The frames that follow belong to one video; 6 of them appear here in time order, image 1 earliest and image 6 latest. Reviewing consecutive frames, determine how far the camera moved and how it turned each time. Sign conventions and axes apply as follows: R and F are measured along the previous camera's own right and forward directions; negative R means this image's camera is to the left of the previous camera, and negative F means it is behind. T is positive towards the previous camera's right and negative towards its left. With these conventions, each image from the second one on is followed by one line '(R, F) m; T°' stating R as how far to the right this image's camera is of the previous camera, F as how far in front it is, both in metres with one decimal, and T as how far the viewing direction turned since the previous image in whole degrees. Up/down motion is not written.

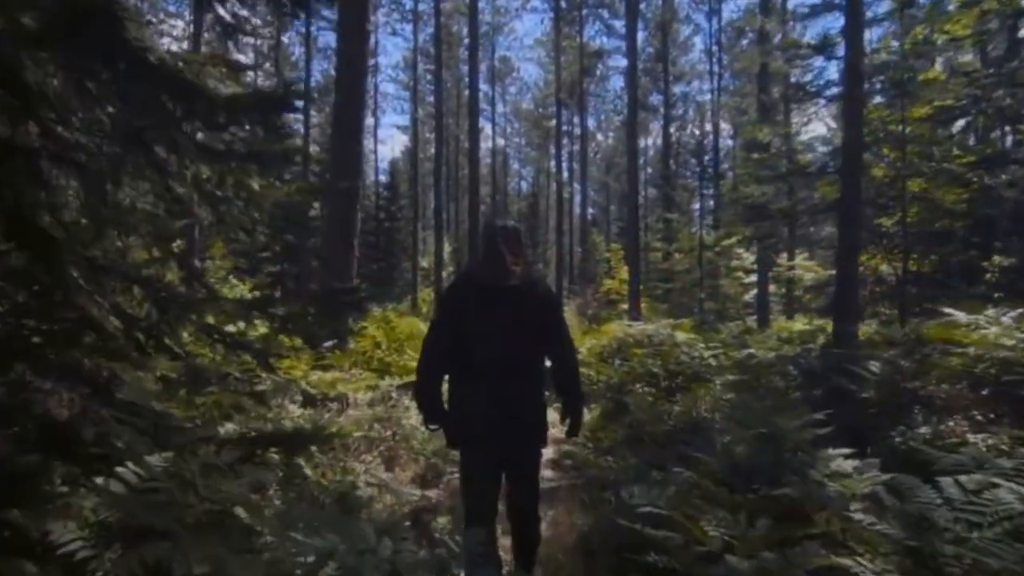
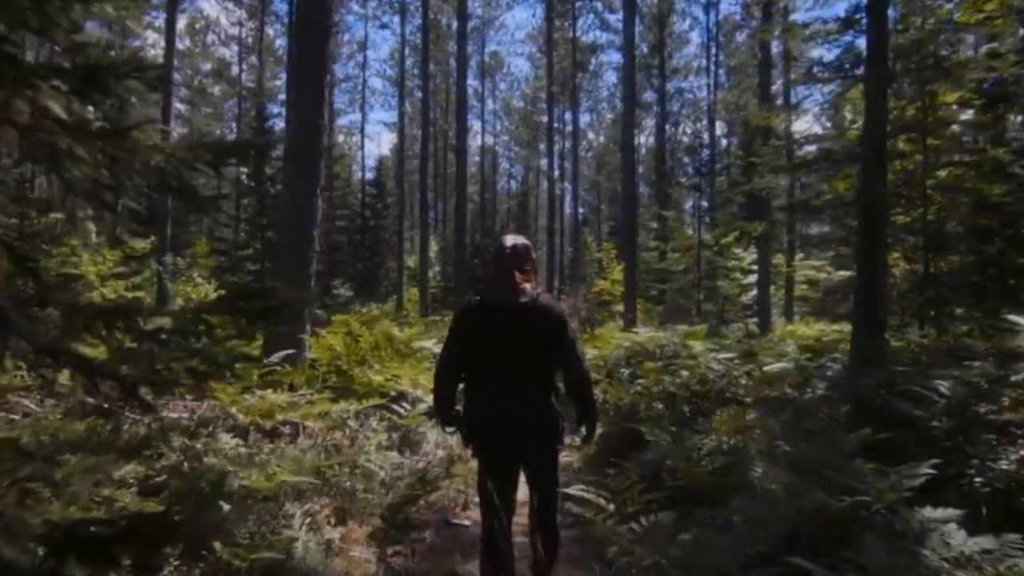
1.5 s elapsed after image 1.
(0.0, +1.4) m; +1°
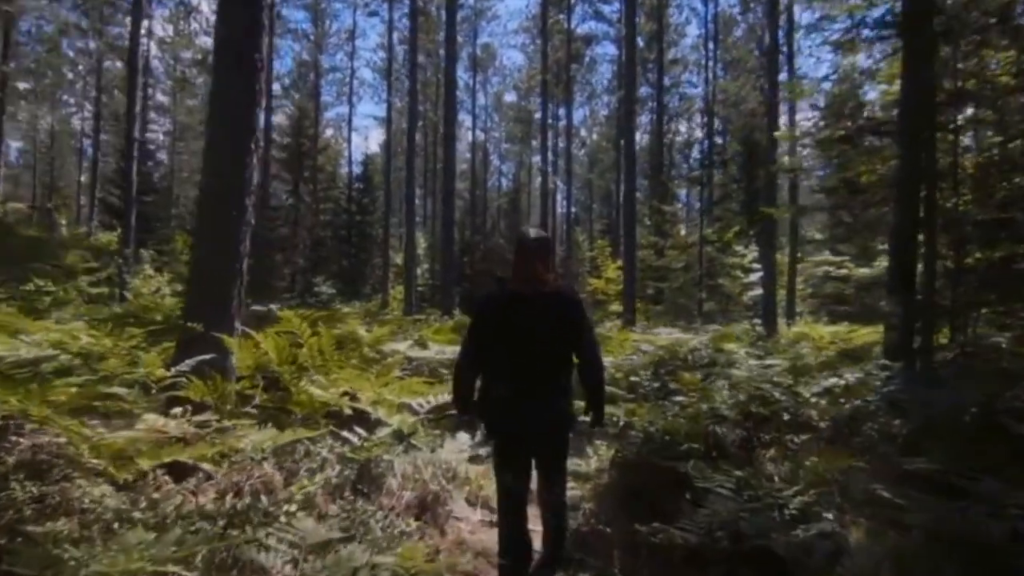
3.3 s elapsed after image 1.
(0.0, +1.7) m; +1°
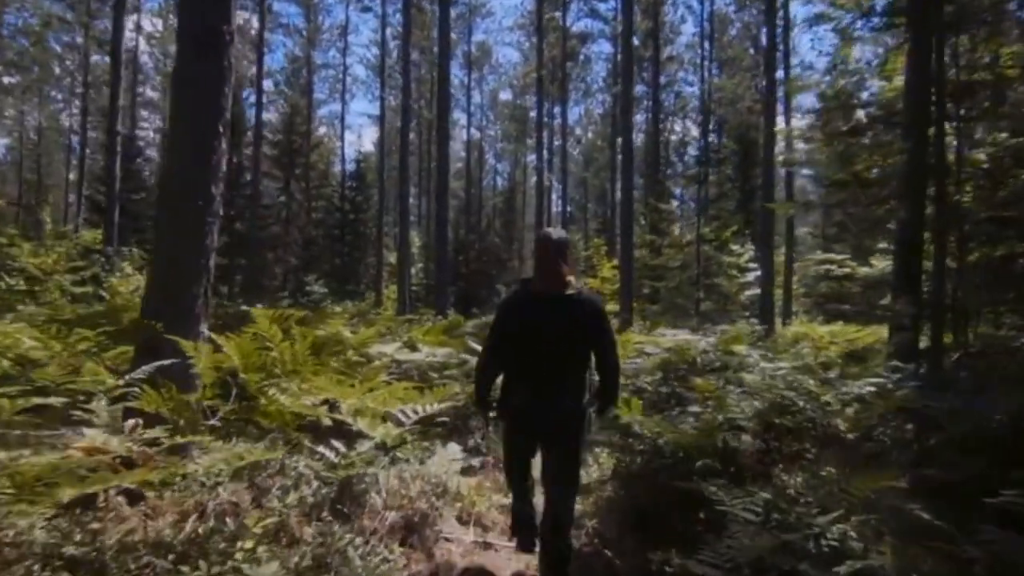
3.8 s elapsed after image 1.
(0.0, +0.5) m; +1°
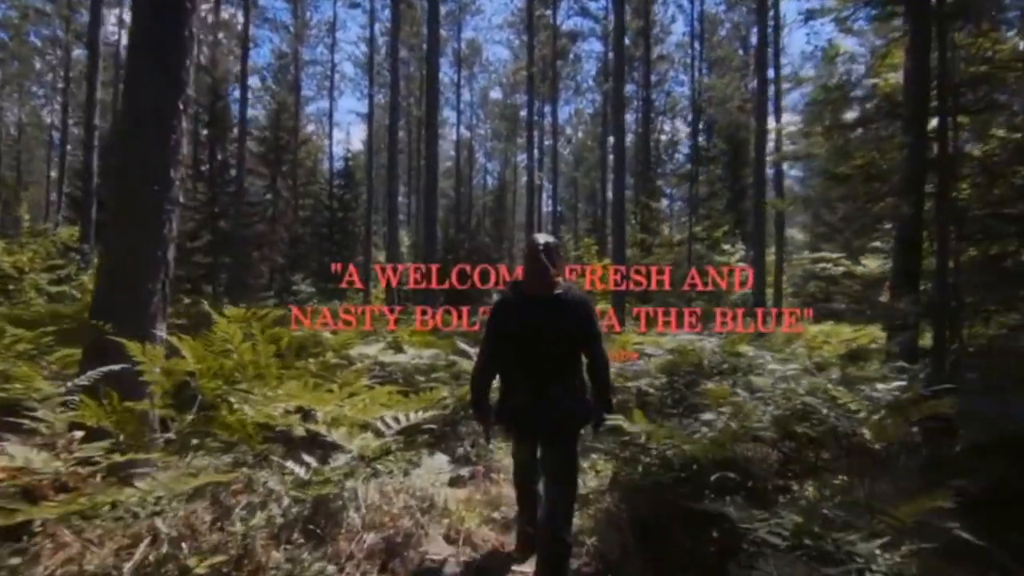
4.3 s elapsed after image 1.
(0.0, +0.4) m; +1°
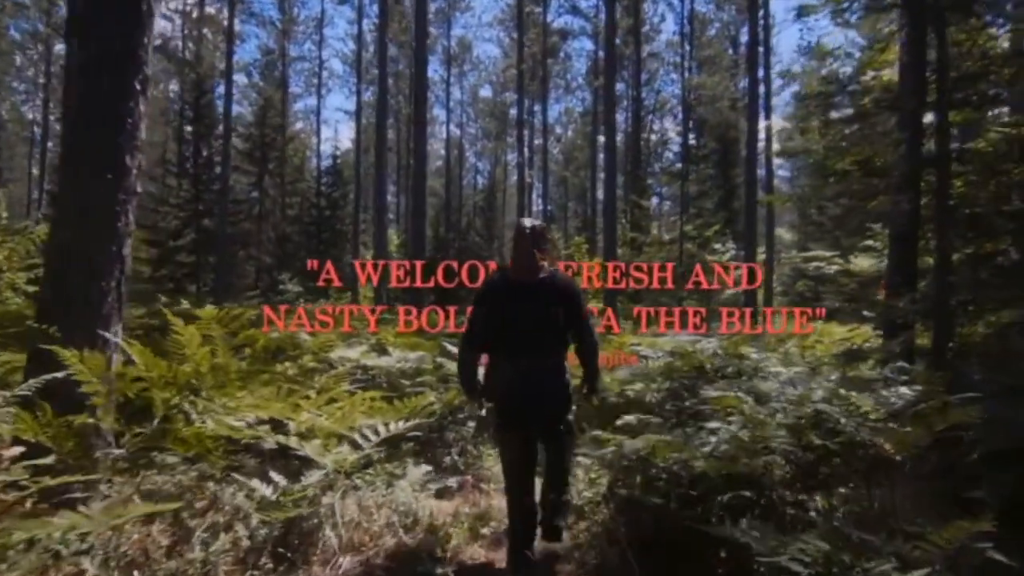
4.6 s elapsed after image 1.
(0.0, +0.3) m; +1°
